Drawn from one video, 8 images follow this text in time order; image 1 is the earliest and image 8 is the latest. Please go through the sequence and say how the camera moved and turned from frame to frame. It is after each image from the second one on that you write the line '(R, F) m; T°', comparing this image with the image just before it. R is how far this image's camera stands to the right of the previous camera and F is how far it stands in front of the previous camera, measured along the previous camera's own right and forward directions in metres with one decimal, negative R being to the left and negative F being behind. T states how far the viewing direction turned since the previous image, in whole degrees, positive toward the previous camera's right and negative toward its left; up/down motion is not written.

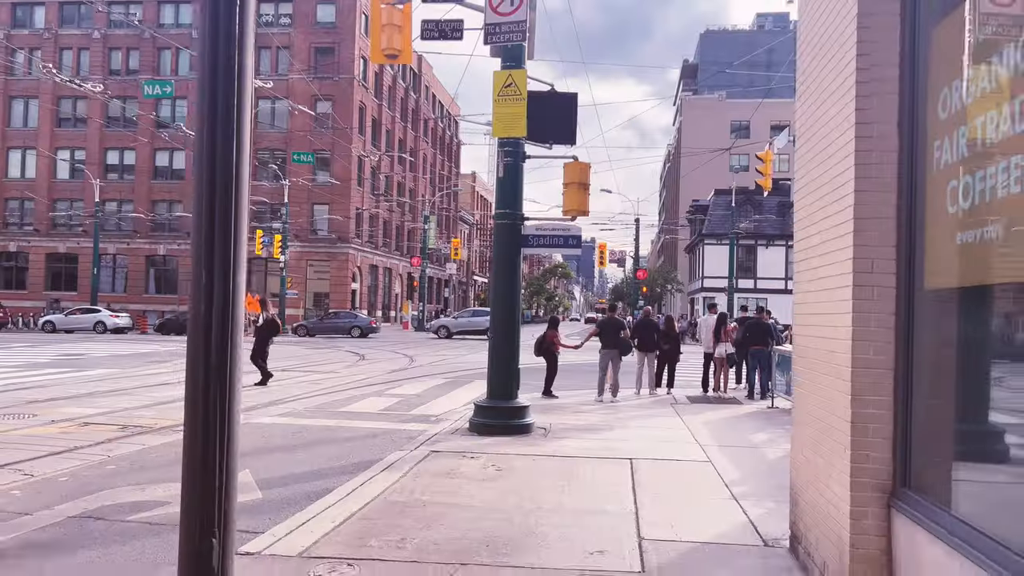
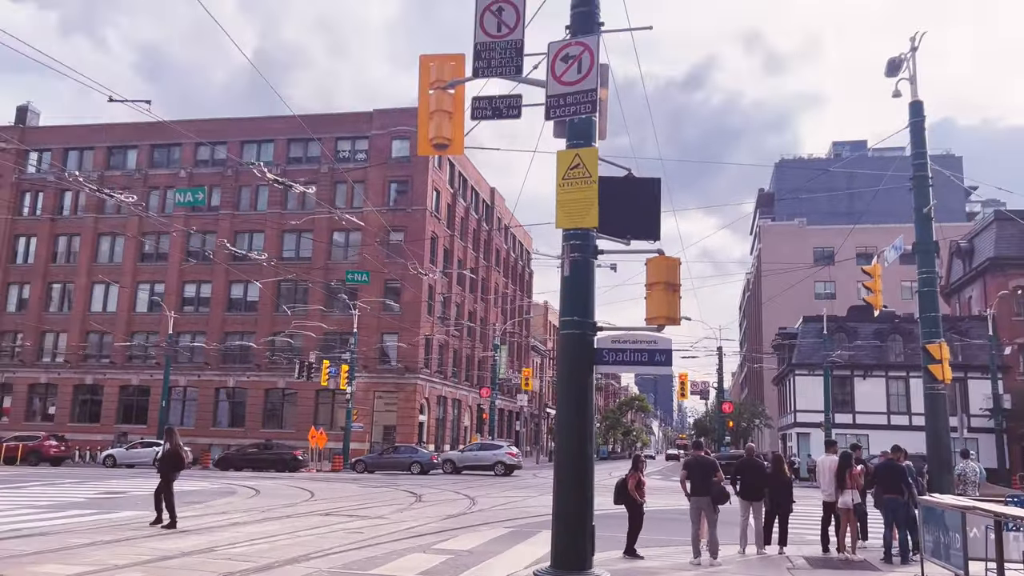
(0.0, +2.2) m; -5°
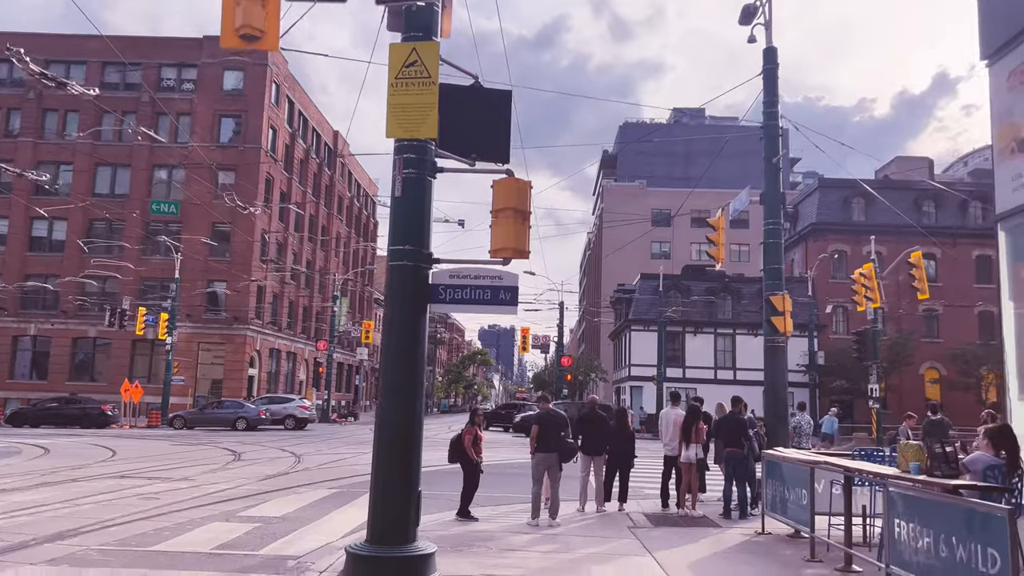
(+0.2, +1.3) m; +11°
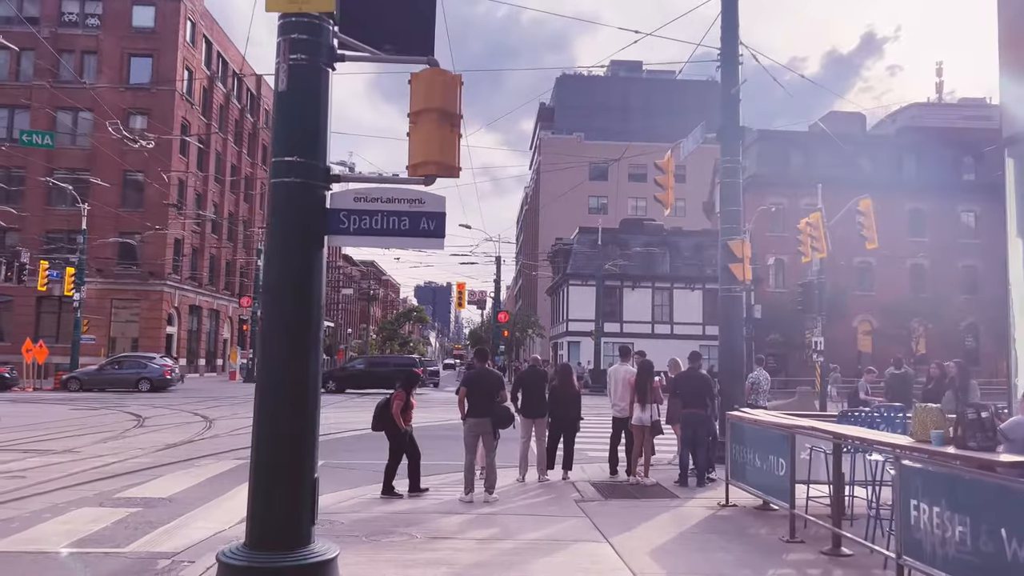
(+0.1, +1.5) m; +5°
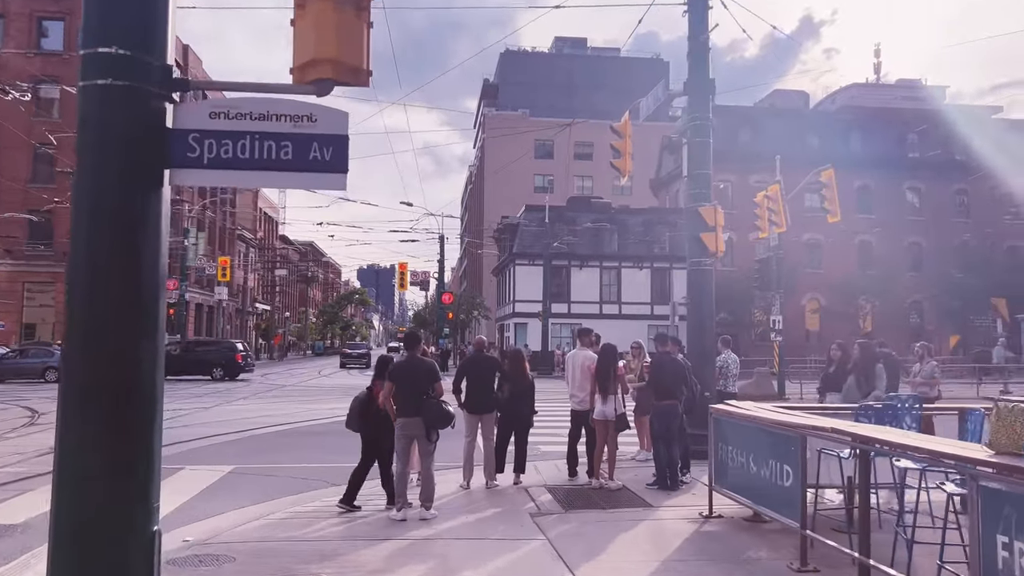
(0.0, +1.6) m; +4°
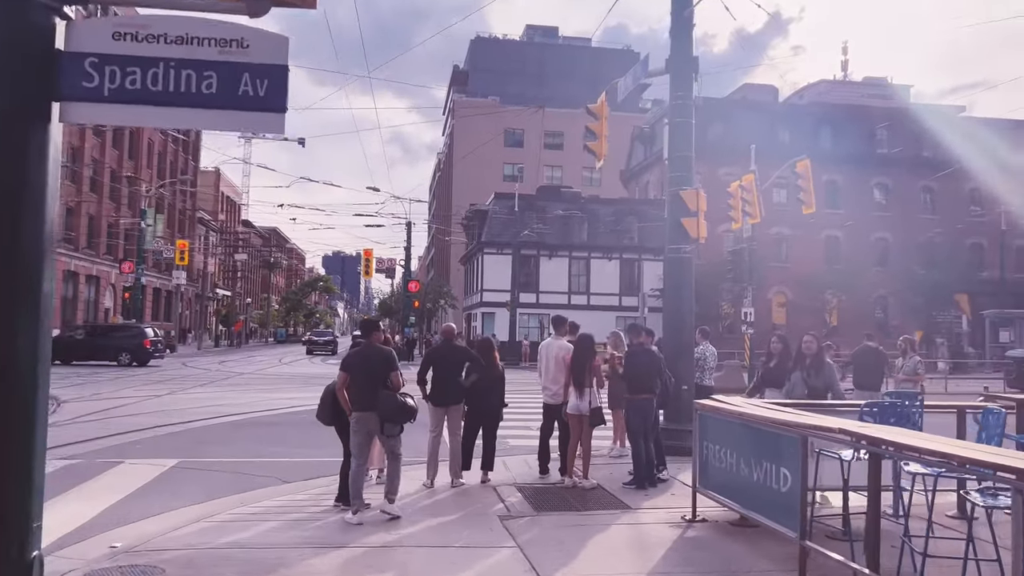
(0.0, +0.7) m; +2°
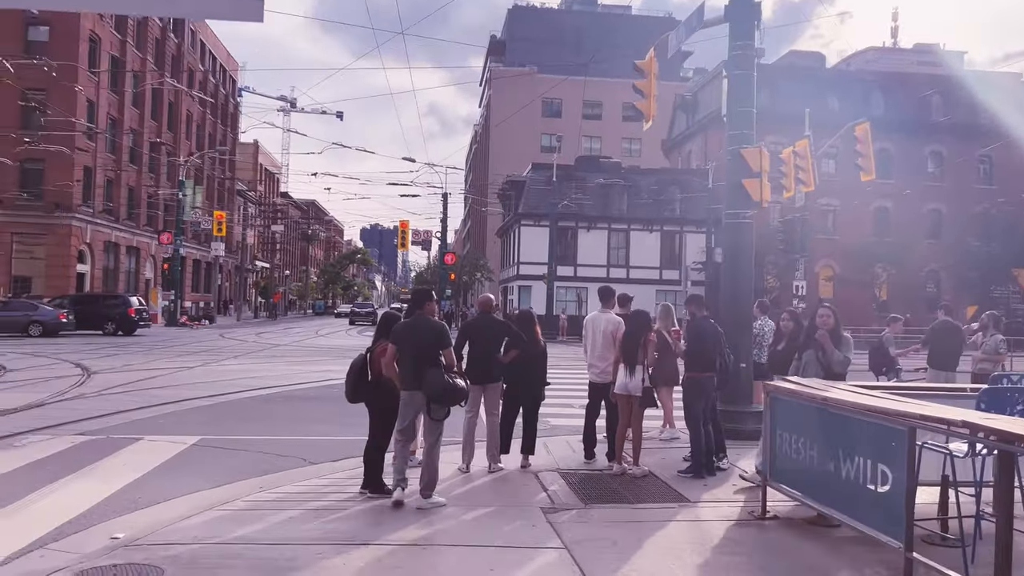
(-0.1, +0.8) m; -3°
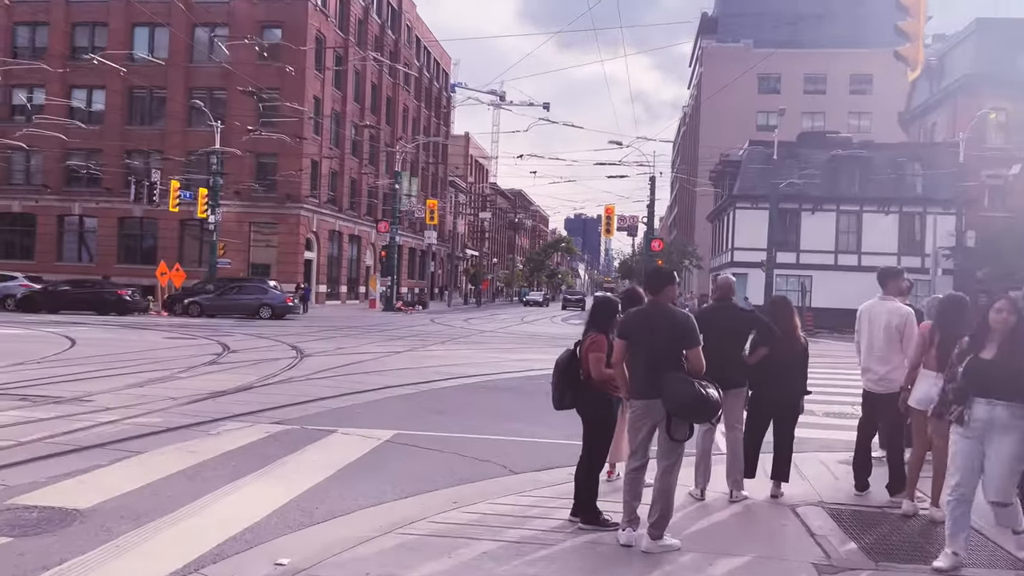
(-0.3, +1.4) m; -14°
